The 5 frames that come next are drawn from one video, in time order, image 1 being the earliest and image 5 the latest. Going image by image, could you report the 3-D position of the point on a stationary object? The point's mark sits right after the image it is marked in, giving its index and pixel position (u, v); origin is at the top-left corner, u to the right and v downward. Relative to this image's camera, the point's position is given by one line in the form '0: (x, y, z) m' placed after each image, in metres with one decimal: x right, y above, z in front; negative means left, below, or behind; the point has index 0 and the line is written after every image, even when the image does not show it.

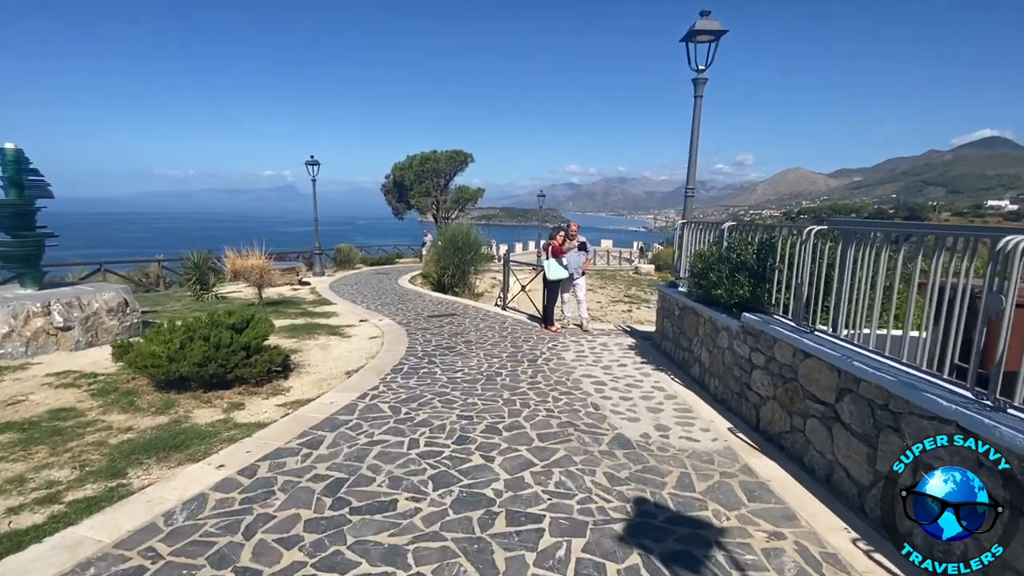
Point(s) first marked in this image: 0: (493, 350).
0: (-0.3, -0.9, +7.4) m
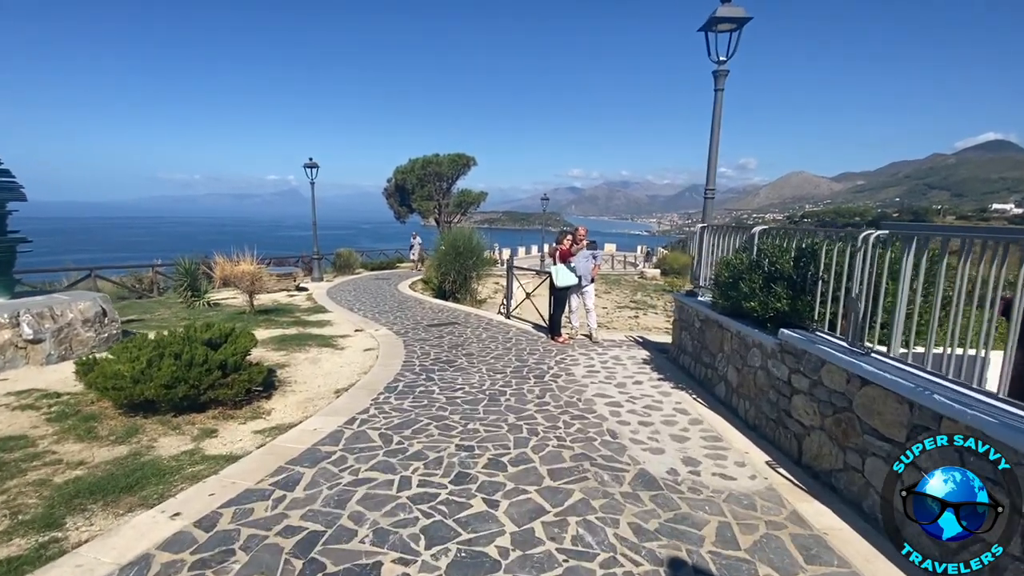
0: (-0.2, -1.0, +6.8) m
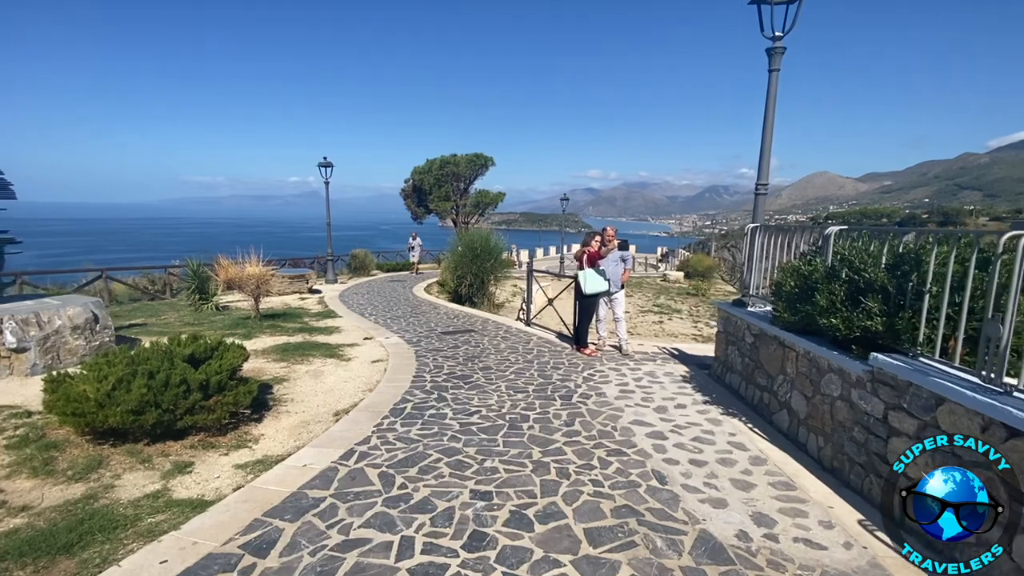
0: (+0.1, -1.1, +6.1) m
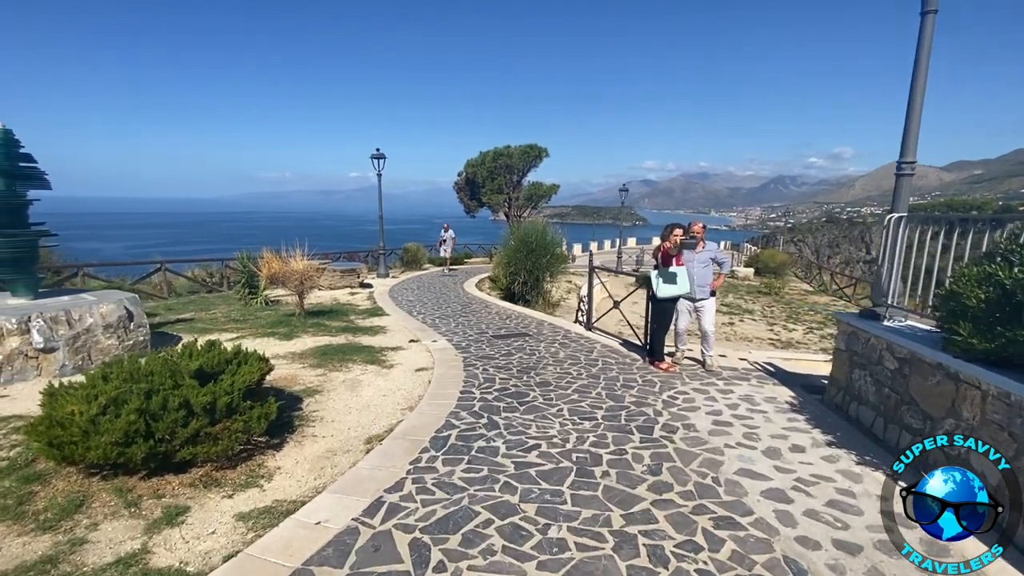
0: (+0.7, -1.2, +5.1) m
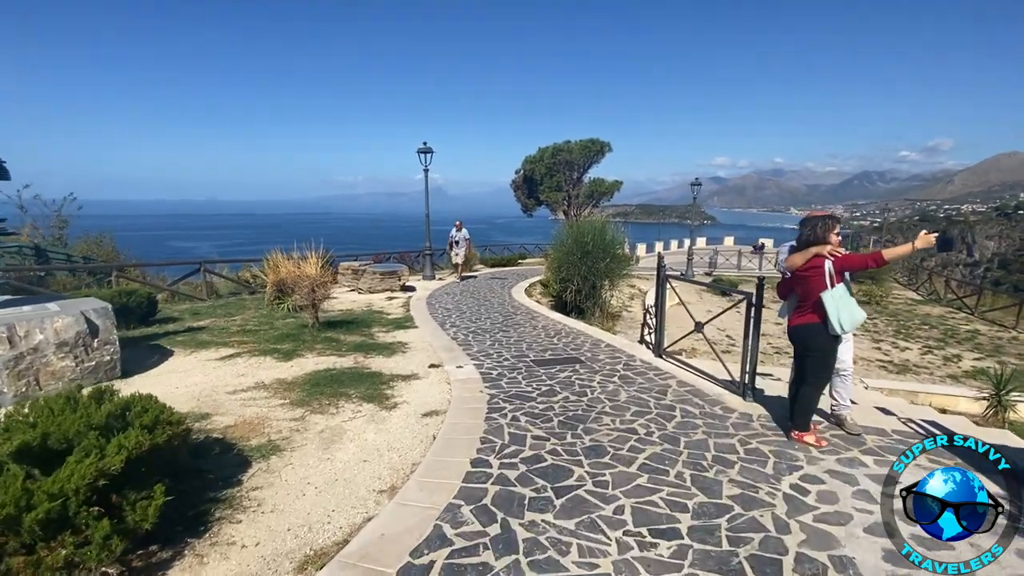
0: (+0.9, -1.4, +3.2) m
